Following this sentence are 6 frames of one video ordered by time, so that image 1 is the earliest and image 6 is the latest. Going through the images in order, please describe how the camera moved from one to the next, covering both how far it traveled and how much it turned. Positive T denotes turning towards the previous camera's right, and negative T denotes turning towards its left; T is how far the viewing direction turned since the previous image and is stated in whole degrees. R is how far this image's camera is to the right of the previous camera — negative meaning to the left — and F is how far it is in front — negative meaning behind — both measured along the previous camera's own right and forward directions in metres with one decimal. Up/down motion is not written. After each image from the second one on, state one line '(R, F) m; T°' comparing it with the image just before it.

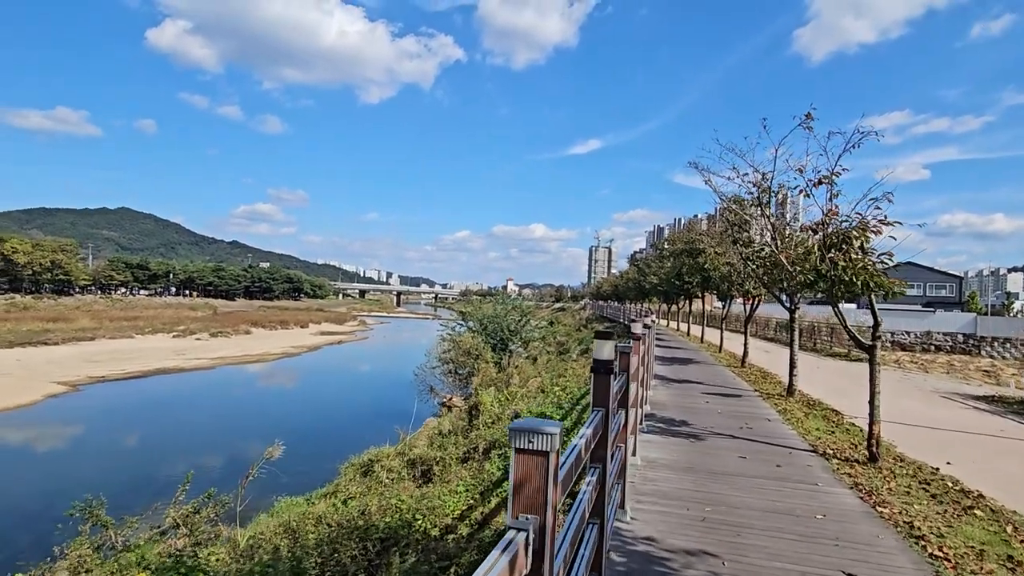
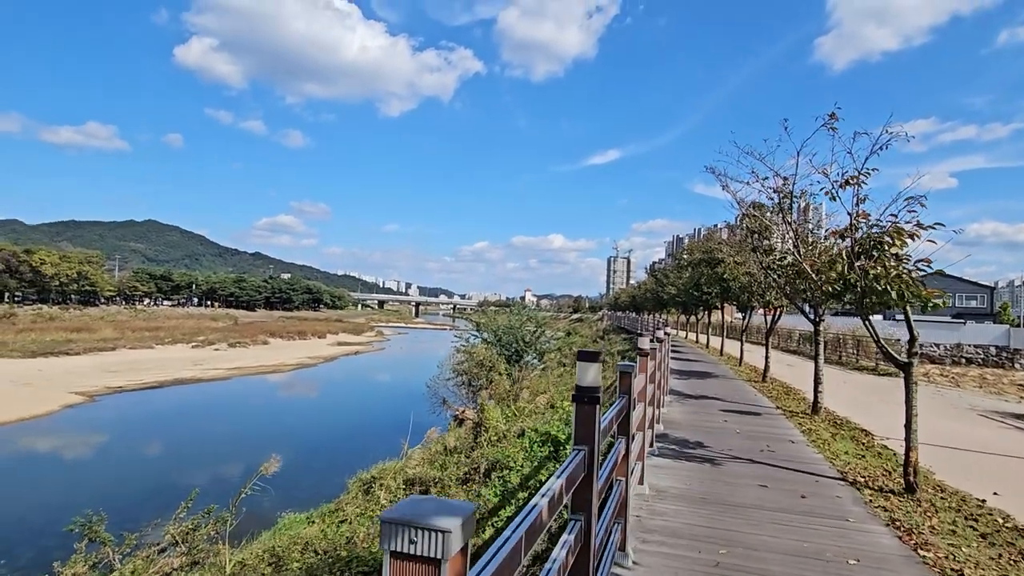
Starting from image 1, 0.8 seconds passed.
(+0.2, +0.4) m; -2°
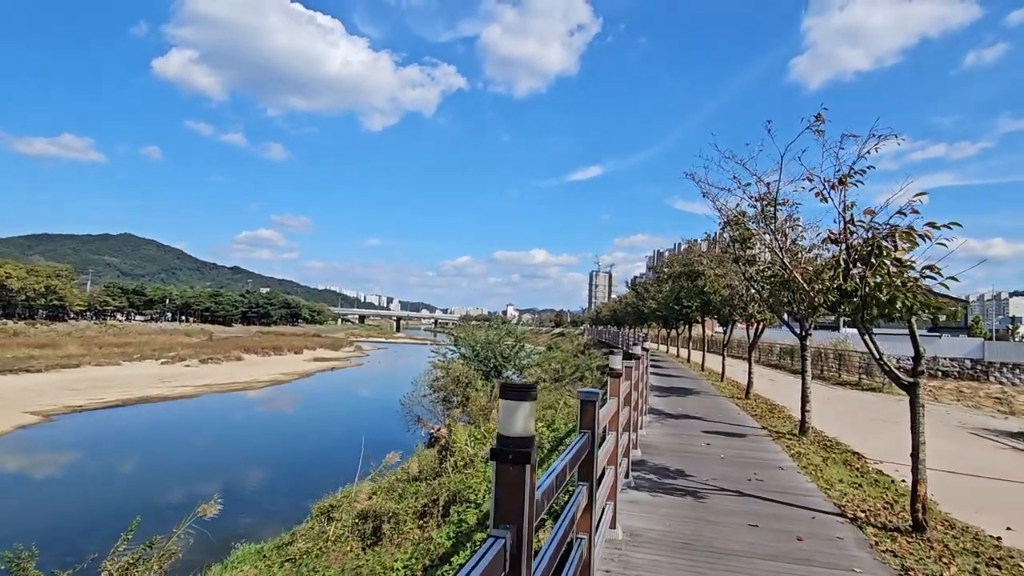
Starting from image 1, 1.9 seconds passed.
(+0.2, +0.6) m; +2°
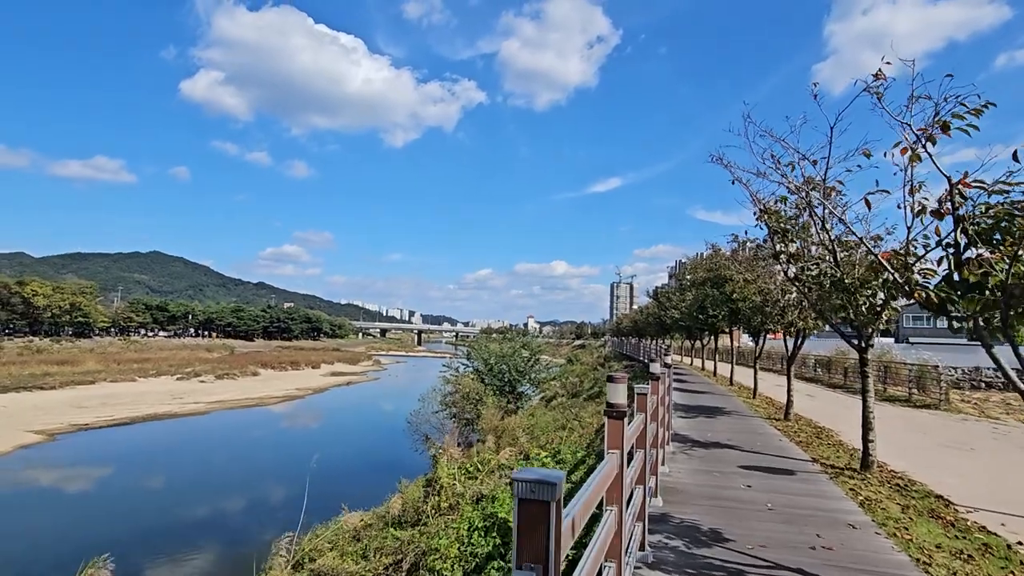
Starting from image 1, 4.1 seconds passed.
(+0.3, +1.3) m; -2°
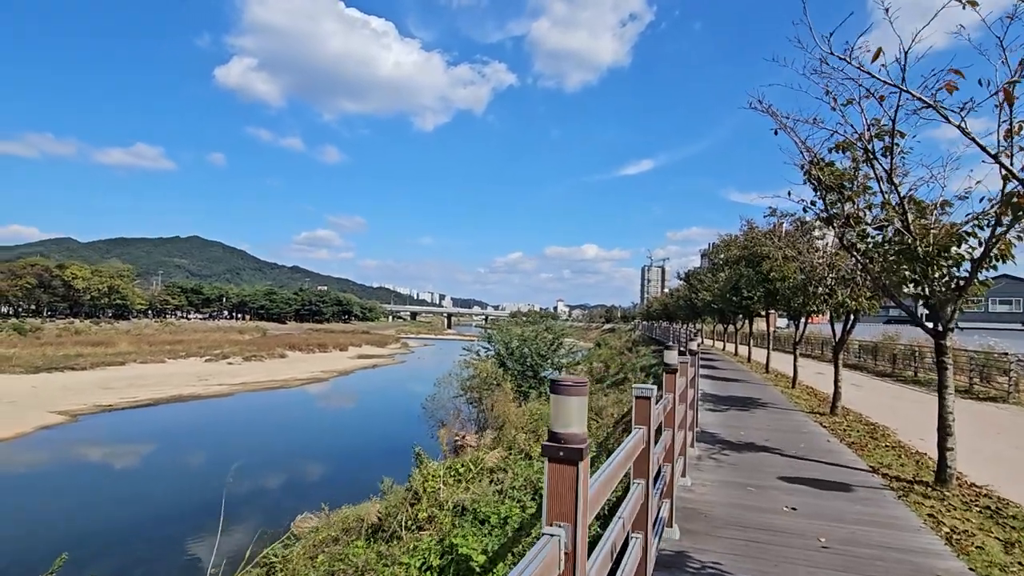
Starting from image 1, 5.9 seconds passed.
(+0.4, +1.1) m; -3°
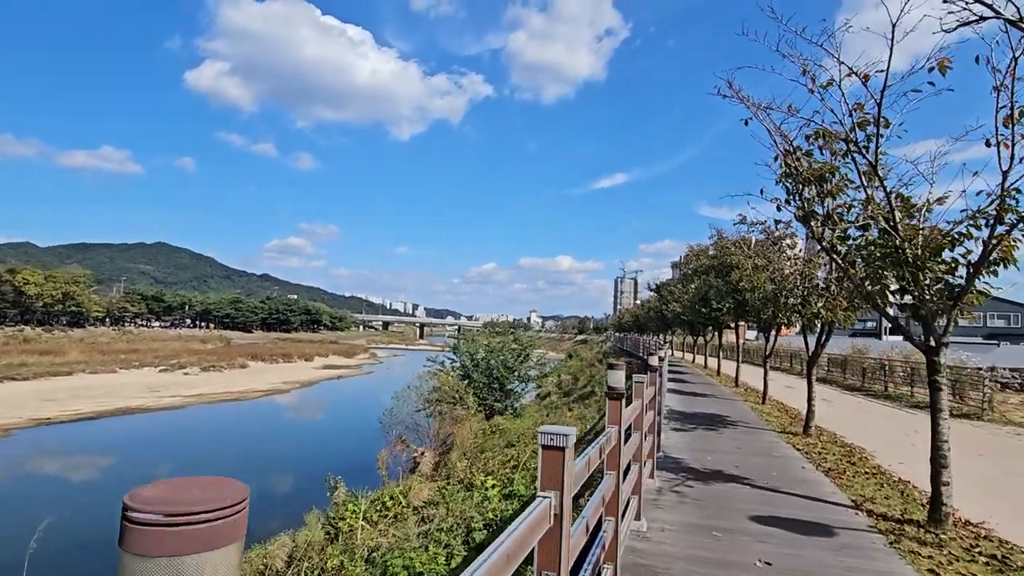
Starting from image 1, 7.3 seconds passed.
(+0.3, +0.8) m; +3°
